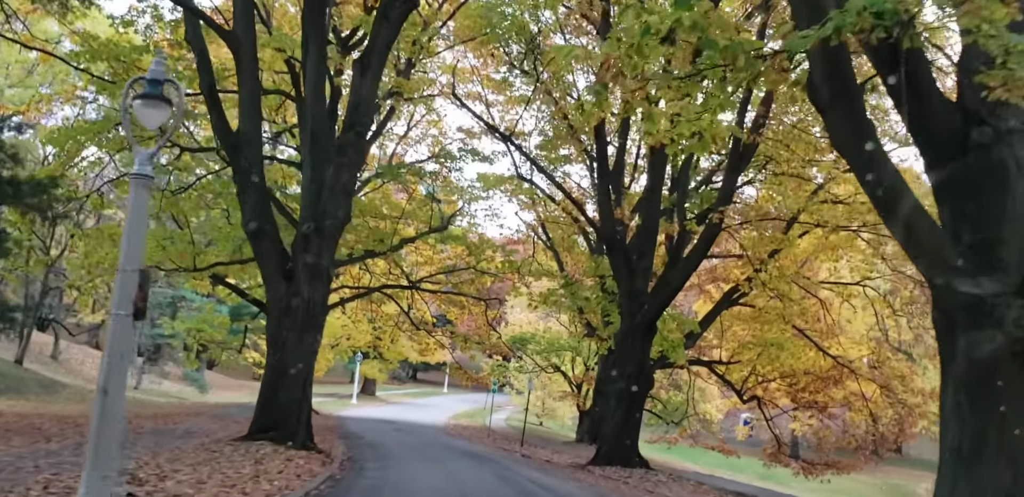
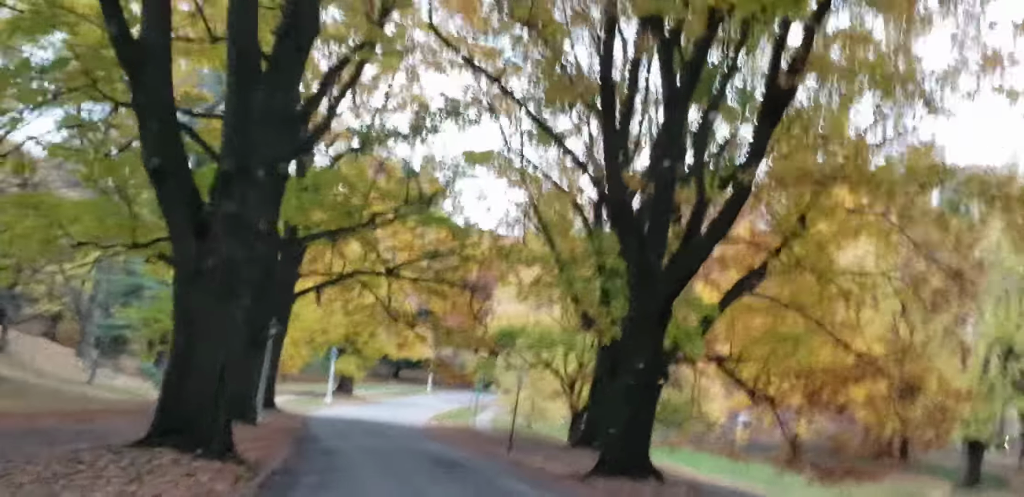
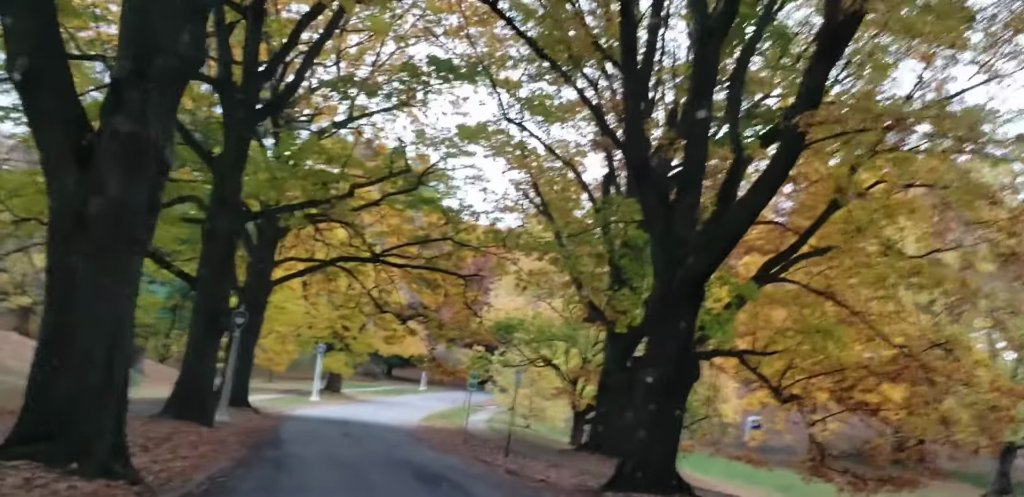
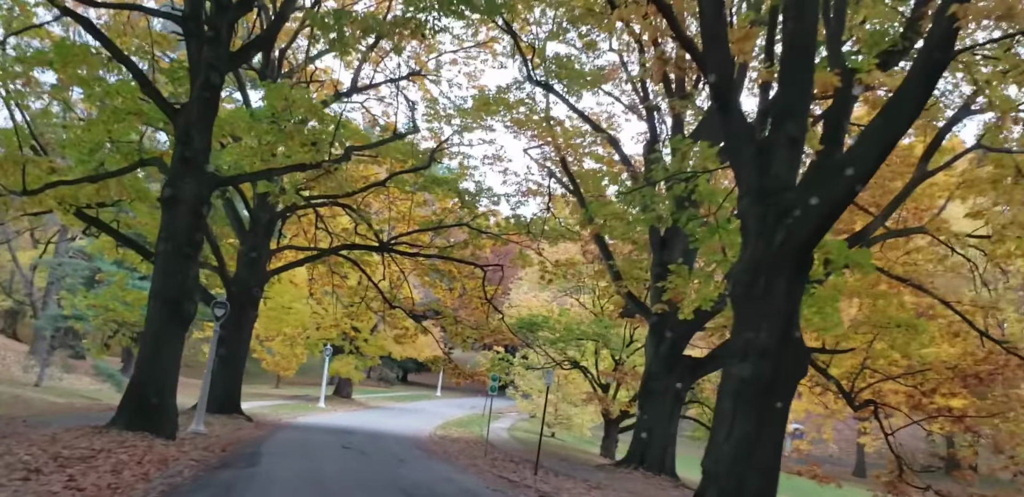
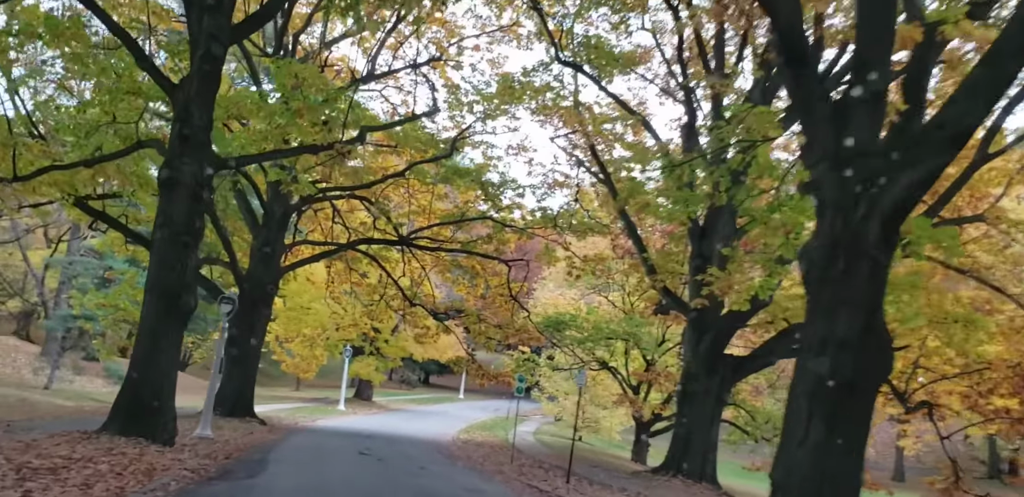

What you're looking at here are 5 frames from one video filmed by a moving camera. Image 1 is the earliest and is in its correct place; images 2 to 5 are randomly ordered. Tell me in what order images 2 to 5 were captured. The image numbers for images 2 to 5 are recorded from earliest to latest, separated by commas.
2, 3, 4, 5
